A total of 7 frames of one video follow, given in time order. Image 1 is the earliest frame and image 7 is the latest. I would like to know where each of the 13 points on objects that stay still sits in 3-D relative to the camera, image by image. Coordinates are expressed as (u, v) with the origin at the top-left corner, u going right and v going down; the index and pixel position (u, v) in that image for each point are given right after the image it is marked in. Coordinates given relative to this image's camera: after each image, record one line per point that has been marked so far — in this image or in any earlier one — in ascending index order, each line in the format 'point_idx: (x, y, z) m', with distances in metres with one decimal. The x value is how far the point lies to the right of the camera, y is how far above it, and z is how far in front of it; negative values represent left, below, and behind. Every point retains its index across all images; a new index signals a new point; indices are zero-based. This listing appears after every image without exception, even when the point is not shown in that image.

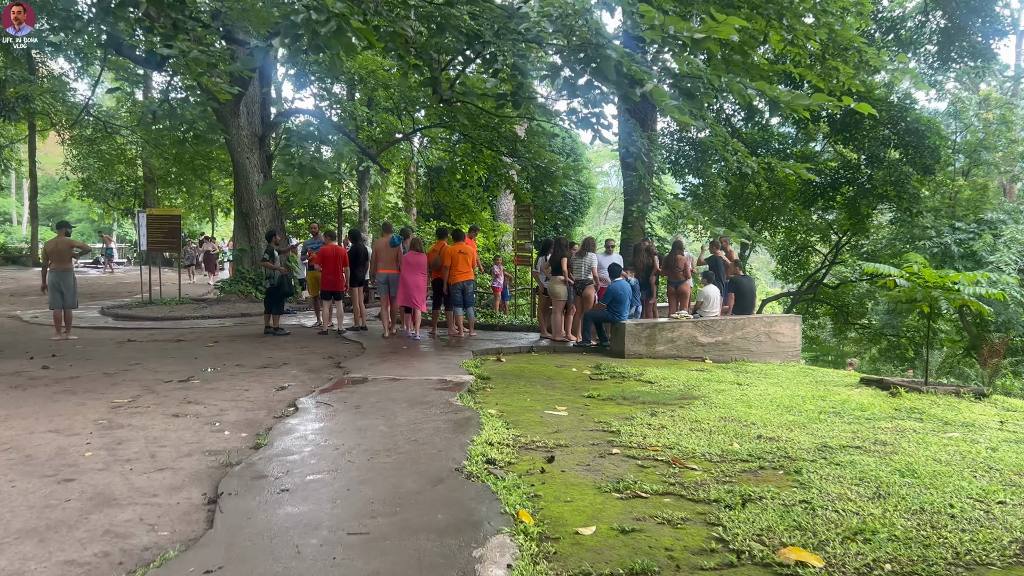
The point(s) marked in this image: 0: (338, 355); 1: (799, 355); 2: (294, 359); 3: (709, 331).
0: (-1.7, -0.7, +8.2) m
1: (+3.4, -0.8, +9.7) m
2: (-2.1, -0.7, +7.8) m
3: (+2.2, -0.5, +9.1) m
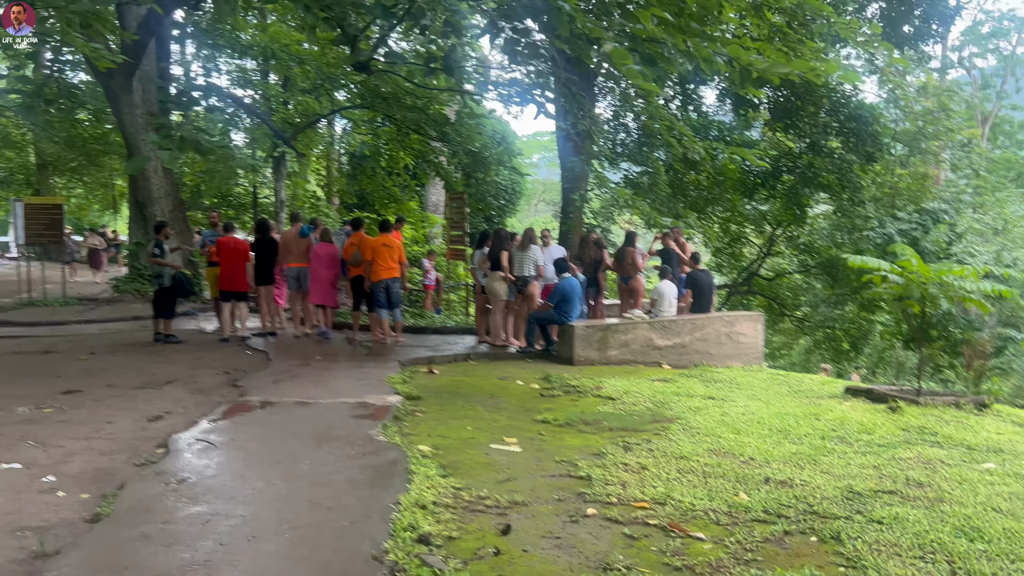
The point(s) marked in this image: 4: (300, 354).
0: (-2.3, -0.7, +6.8) m
1: (+2.7, -0.7, +8.8) m
2: (-2.6, -0.7, +6.5) m
3: (+1.5, -0.5, +8.2) m
4: (-2.0, -0.6, +7.6) m
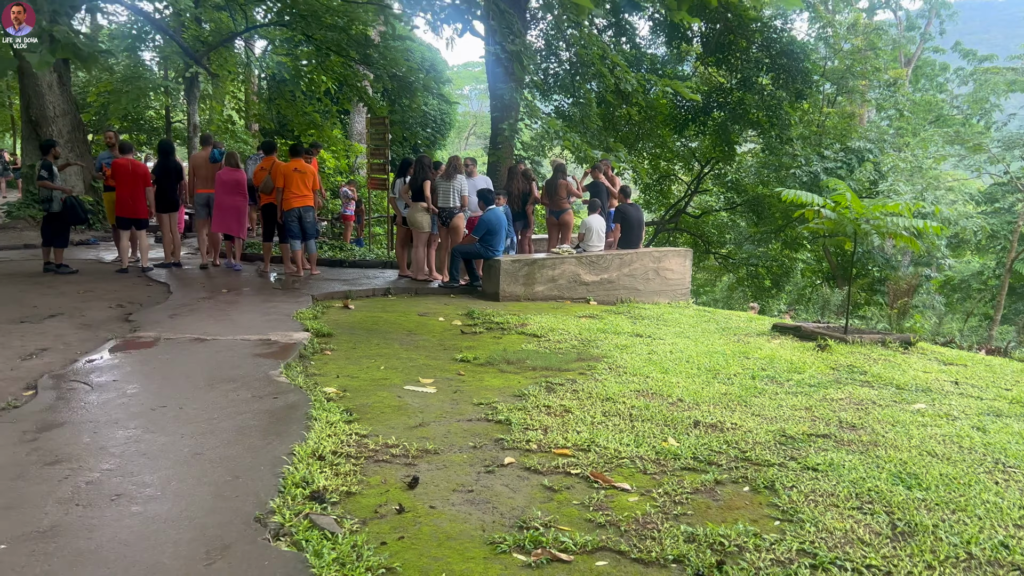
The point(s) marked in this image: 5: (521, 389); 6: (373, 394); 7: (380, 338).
0: (-2.9, -0.1, +6.3) m
1: (+1.9, -0.1, +8.7) m
2: (-3.2, -0.2, +5.9) m
3: (+0.8, +0.2, +7.9) m
4: (-2.7, 0.0, +7.0) m
5: (0.0, -0.5, +4.0) m
6: (-0.7, -0.5, +3.9) m
7: (-0.9, -0.3, +5.3) m
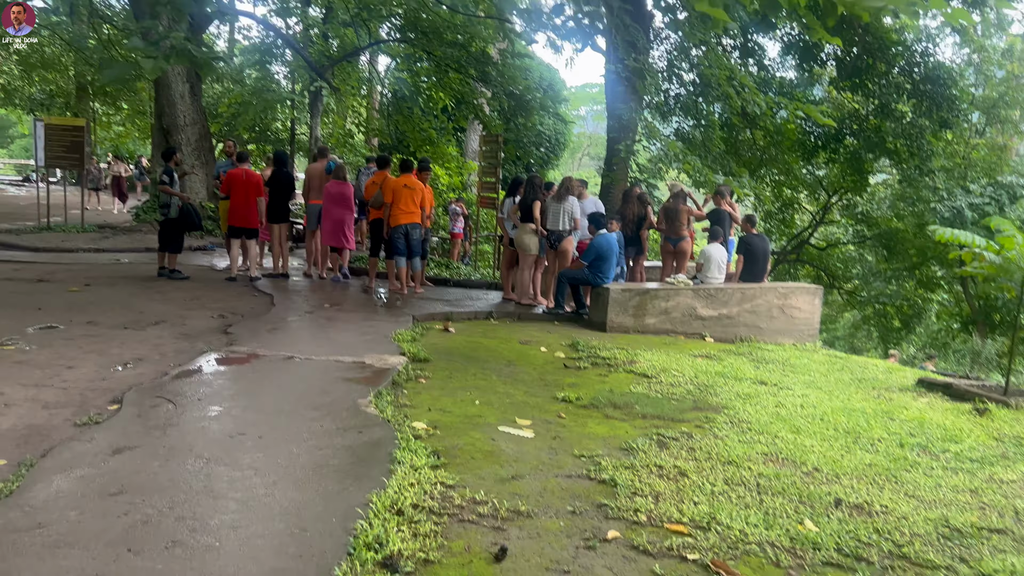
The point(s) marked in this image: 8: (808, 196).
0: (-2.1, -0.2, +6.2) m
1: (+3.0, -0.5, +8.0) m
2: (-2.5, -0.2, +5.8) m
3: (+1.8, -0.1, +7.3) m
4: (-1.7, -0.1, +6.9) m
5: (+0.5, -0.7, +3.5) m
6: (-0.2, -0.6, +3.6) m
7: (-0.2, -0.5, +5.0) m
8: (+7.1, +2.2, +19.5) m
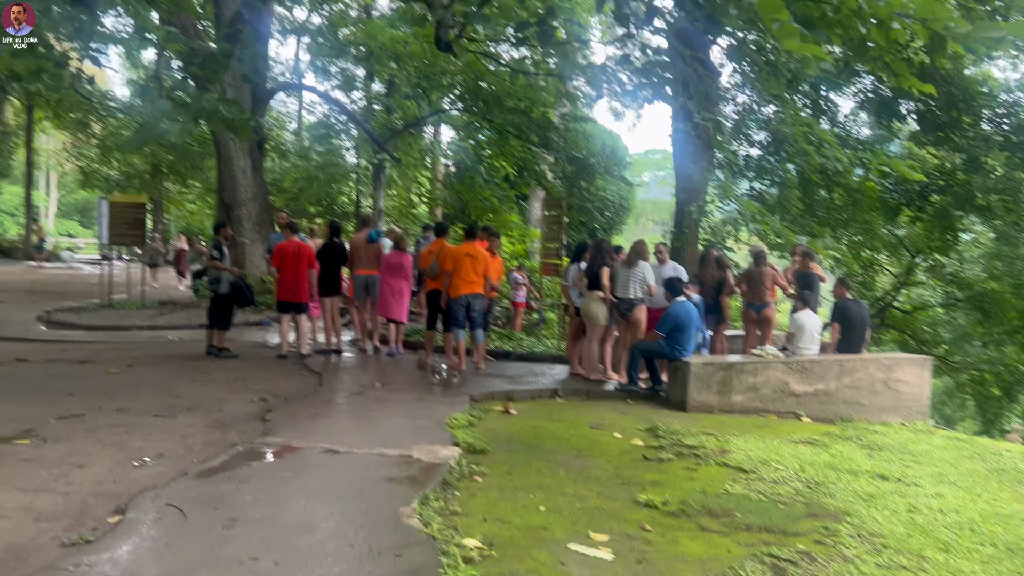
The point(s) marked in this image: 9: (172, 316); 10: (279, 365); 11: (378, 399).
0: (-1.6, -0.8, +5.7) m
1: (+3.6, -1.1, +7.0) m
2: (-2.0, -0.8, +5.4) m
3: (+2.4, -0.7, +6.5) m
4: (-1.2, -0.7, +6.4) m
5: (+0.8, -1.0, +2.8) m
6: (+0.1, -1.0, +2.9) m
7: (+0.2, -0.9, +4.3) m
8: (+8.6, +0.7, +18.3) m
9: (-4.5, -0.4, +10.8) m
10: (-2.0, -0.7, +7.1) m
11: (-0.9, -0.8, +5.6) m
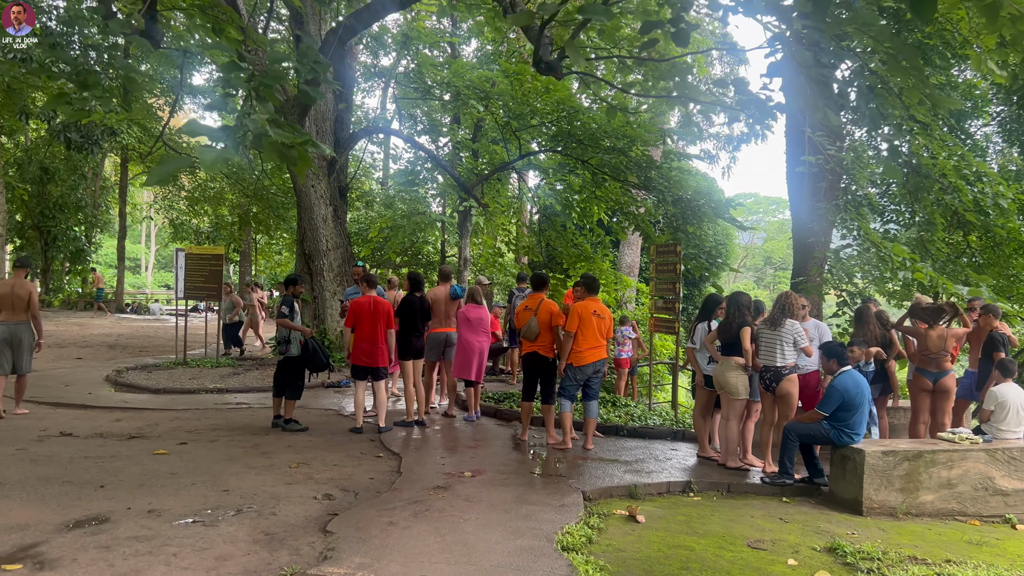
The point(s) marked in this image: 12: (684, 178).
0: (-0.9, -1.1, +4.6) m
1: (+4.4, -1.5, +5.4) m
2: (-1.3, -1.1, +4.3) m
3: (+3.1, -1.1, +5.0) m
4: (-0.4, -1.2, +5.3) m
5: (+1.2, -1.2, +1.5) m
6: (+0.5, -1.2, +1.6) m
7: (+0.7, -1.2, +3.1) m
8: (+10.5, -0.3, +16.2) m
9: (-3.3, -1.1, +10.0) m
10: (-1.2, -1.2, +6.1) m
11: (-0.2, -1.1, +4.4) m
12: (+2.5, +1.6, +11.6) m
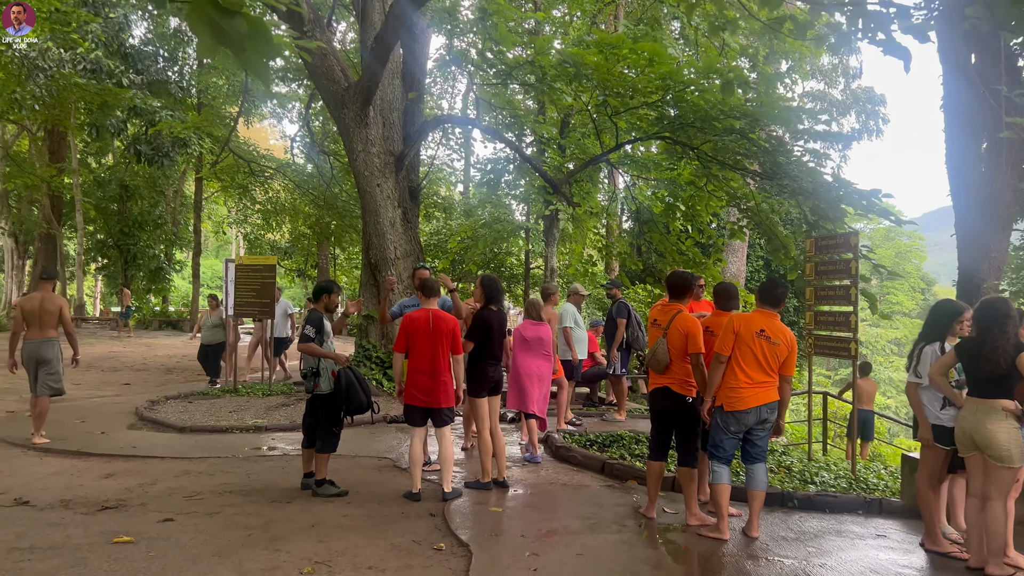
0: (-0.5, -1.2, +2.8) m
1: (+4.9, -1.5, +3.0) m
2: (-0.9, -1.2, +2.5) m
3: (+3.6, -1.1, +2.8) m
4: (+0.1, -1.2, +3.4) m
5: (+1.3, -1.1, -0.5) m
6: (+0.6, -1.1, -0.3) m
7: (+1.0, -1.2, +1.1) m
8: (+12.1, -0.4, +13.1) m
9: (-2.2, -1.2, +8.4) m
10: (-0.6, -1.2, +4.3) m
11: (+0.2, -1.2, +2.5) m
12: (+3.6, +1.5, +9.4) m
